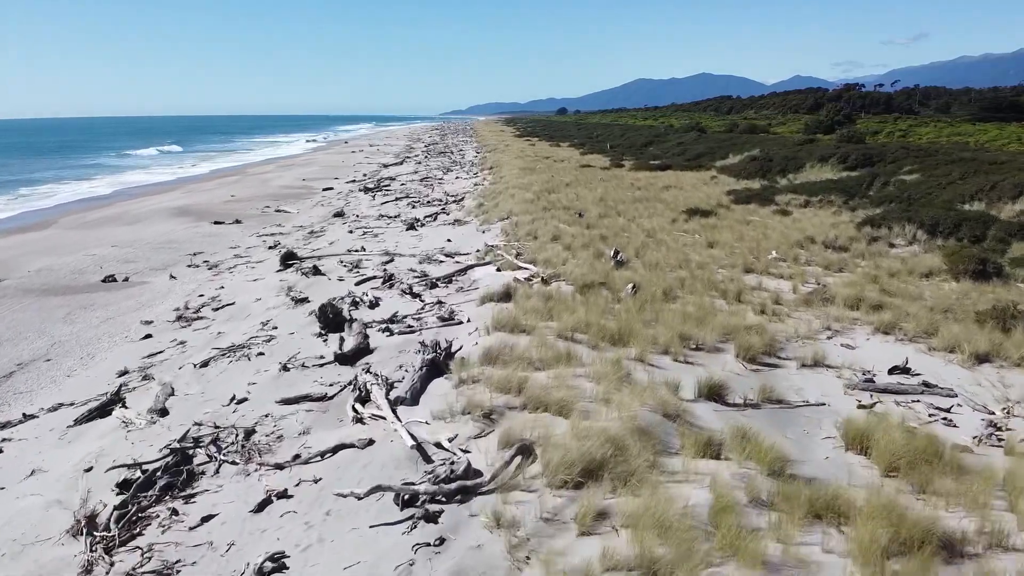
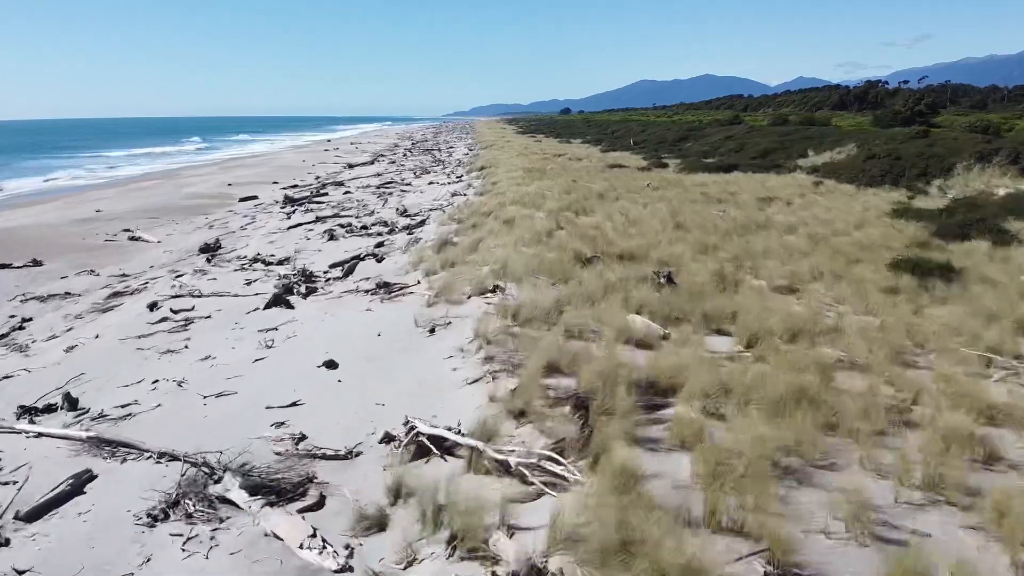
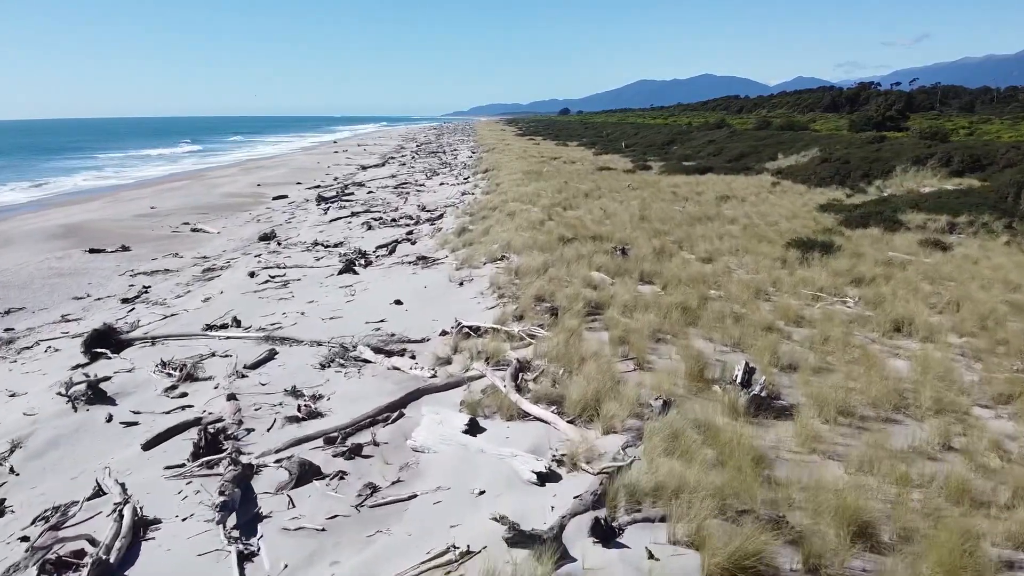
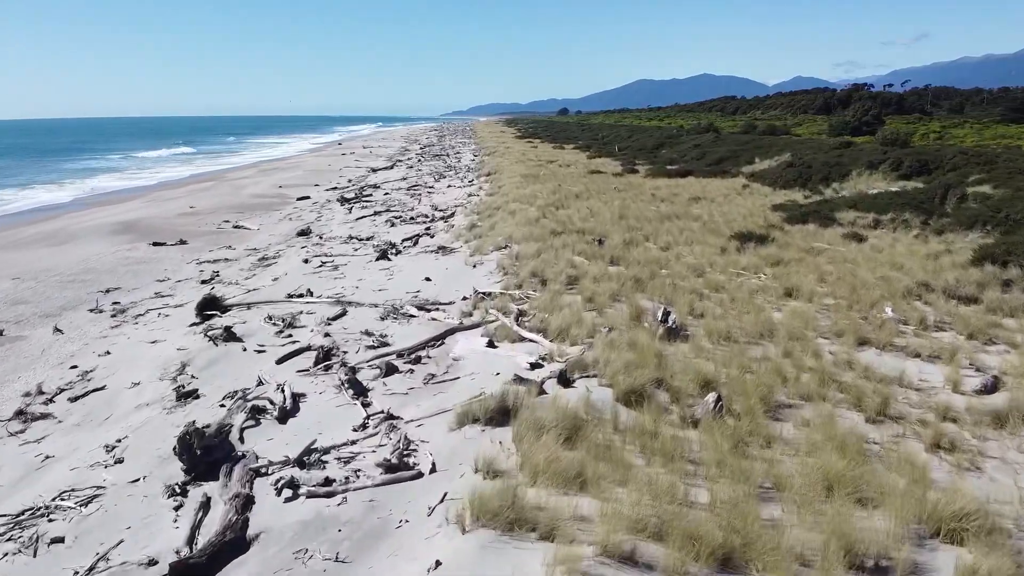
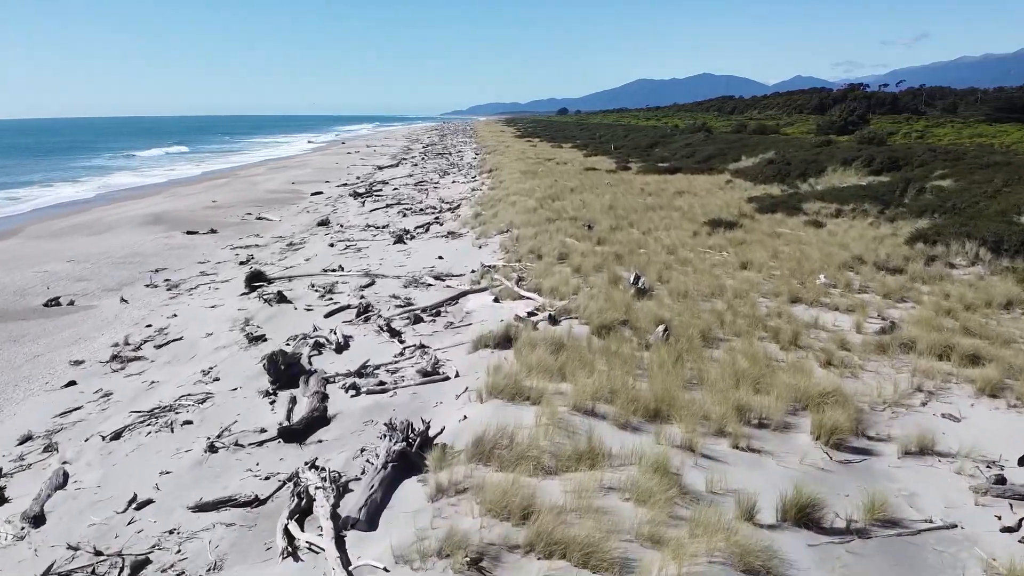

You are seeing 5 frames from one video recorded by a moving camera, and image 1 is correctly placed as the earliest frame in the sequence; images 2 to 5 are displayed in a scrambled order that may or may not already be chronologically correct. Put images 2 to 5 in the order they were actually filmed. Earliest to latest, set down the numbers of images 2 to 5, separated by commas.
5, 4, 3, 2
